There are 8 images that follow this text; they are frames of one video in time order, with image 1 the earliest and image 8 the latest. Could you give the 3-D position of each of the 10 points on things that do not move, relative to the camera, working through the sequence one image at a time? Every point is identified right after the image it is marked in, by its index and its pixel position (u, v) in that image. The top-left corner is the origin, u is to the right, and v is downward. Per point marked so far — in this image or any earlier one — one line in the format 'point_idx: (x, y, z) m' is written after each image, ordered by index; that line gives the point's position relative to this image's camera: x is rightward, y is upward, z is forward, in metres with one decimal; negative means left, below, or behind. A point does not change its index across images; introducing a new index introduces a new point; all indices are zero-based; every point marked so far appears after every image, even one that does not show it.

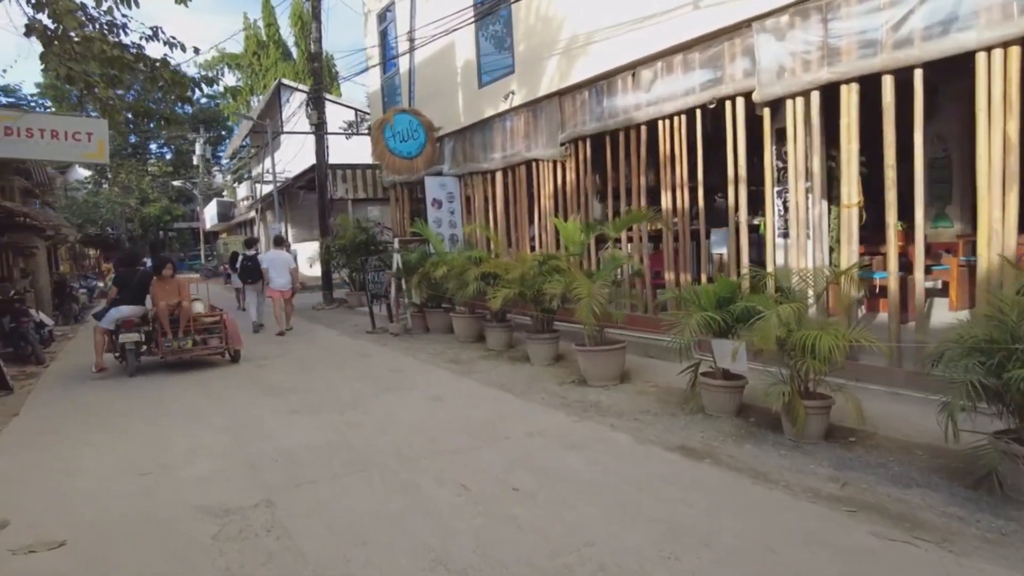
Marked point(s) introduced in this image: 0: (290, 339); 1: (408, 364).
0: (-4.0, -0.9, +12.0) m
1: (-1.4, -1.1, +9.1) m
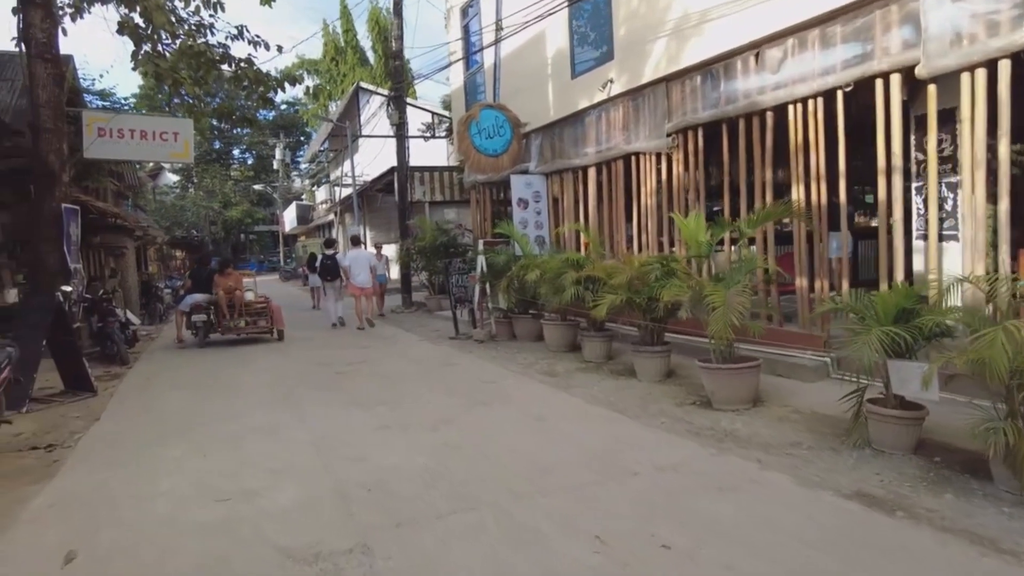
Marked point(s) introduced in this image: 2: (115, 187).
0: (-2.5, -1.0, +11.5) m
1: (-0.1, -1.1, +8.3) m
2: (-10.0, +2.6, +16.5) m
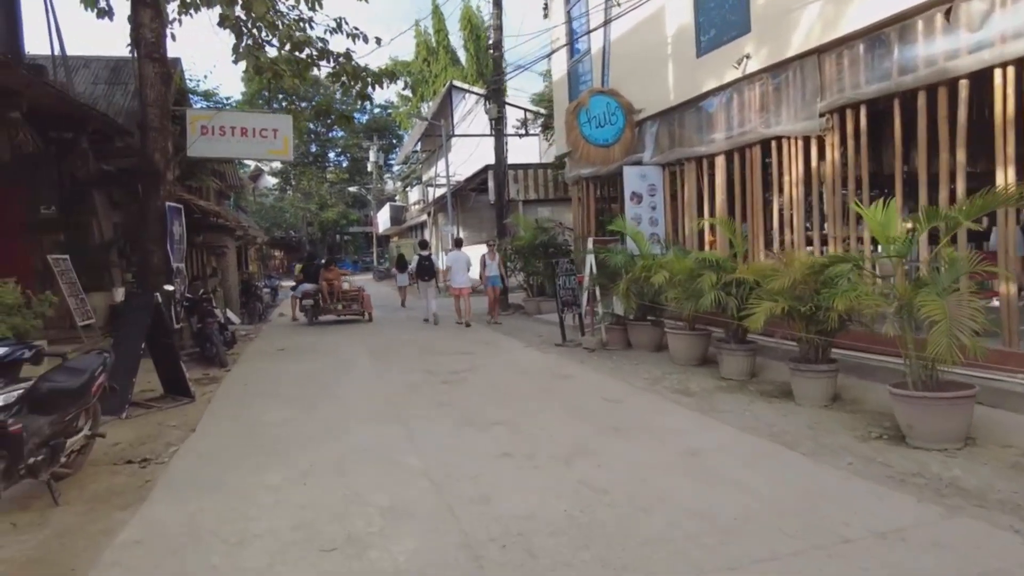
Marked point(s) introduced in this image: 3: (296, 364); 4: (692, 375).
0: (-0.6, -1.0, +10.7) m
1: (+1.3, -1.2, +7.3) m
2: (-7.4, +2.6, +16.6) m
3: (-3.3, -1.1, +10.0) m
4: (+2.2, -1.1, +8.0) m
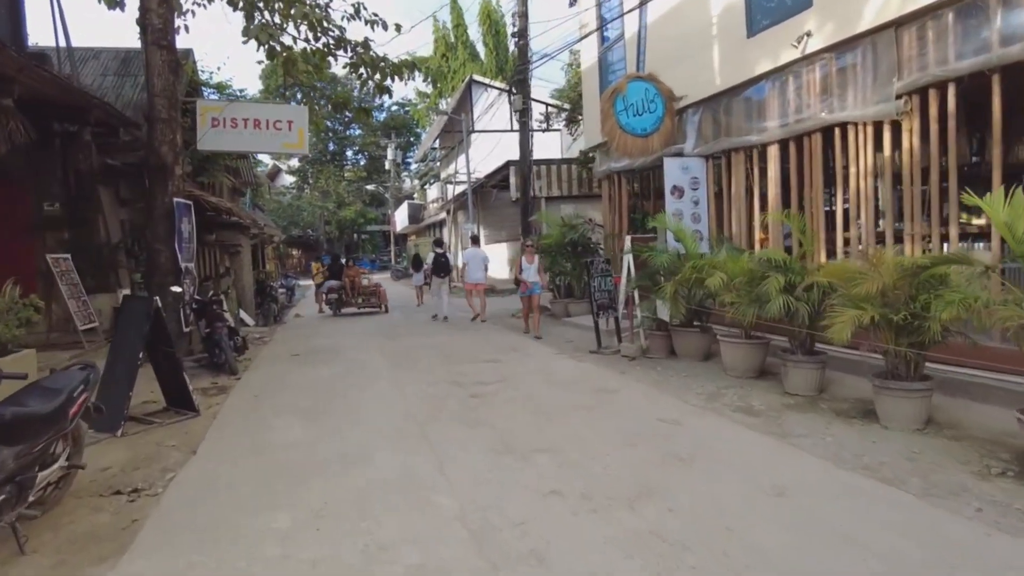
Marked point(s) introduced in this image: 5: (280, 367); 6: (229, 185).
0: (-0.2, -1.0, +9.9) m
1: (+1.7, -1.2, +6.4) m
2: (-6.8, +2.6, +16.0) m
3: (-2.8, -1.2, +9.2) m
4: (+2.6, -1.1, +7.1) m
5: (-3.4, -1.2, +9.7) m
6: (-7.0, +2.5, +16.3) m
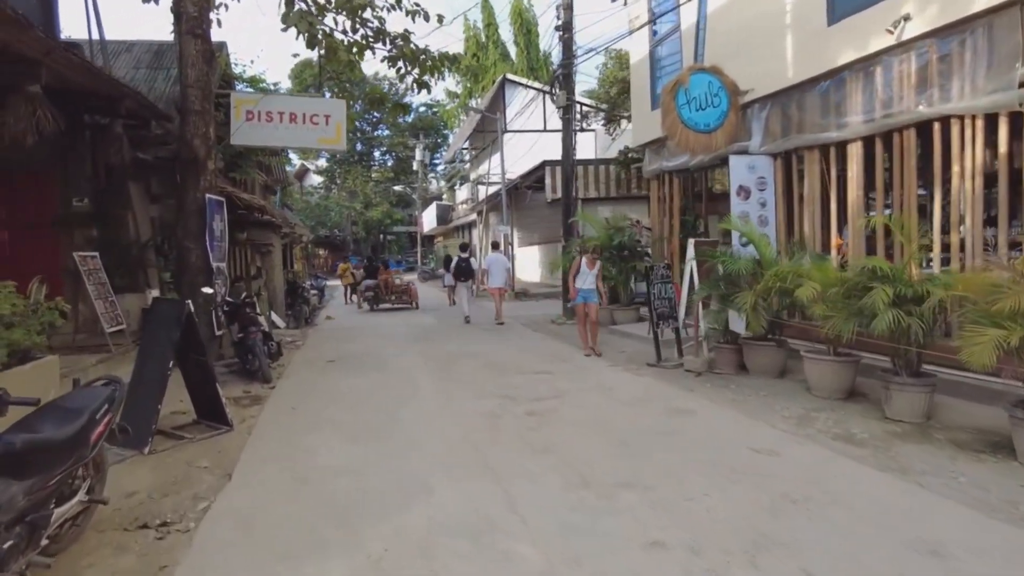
0: (+0.6, -1.1, +9.2) m
1: (+2.3, -1.3, +5.7) m
2: (-5.9, +2.6, +15.5) m
3: (-2.1, -1.2, +8.6) m
4: (+3.2, -1.2, +6.3) m
5: (-2.7, -1.2, +9.1) m
6: (-6.0, +2.5, +15.8) m
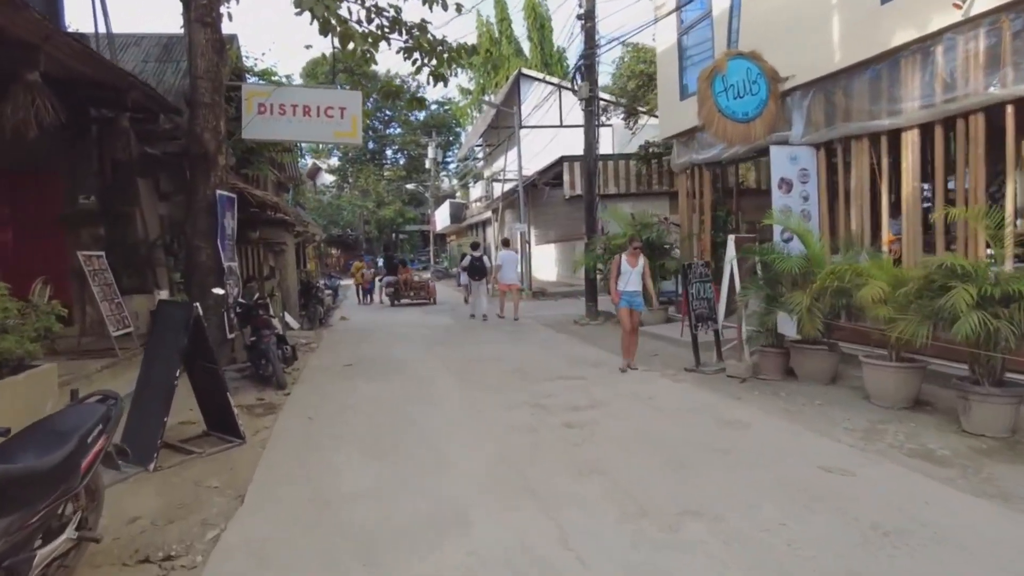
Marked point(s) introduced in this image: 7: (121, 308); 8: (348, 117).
0: (+0.9, -1.1, +8.6) m
1: (+2.6, -1.3, +5.1) m
2: (-5.4, +2.6, +15.0) m
3: (-1.8, -1.2, +8.1) m
4: (+3.5, -1.2, +5.7) m
5: (-2.3, -1.2, +8.6) m
6: (-5.6, +2.5, +15.3) m
7: (-5.2, -0.3, +8.7) m
8: (-2.8, +2.9, +11.2) m
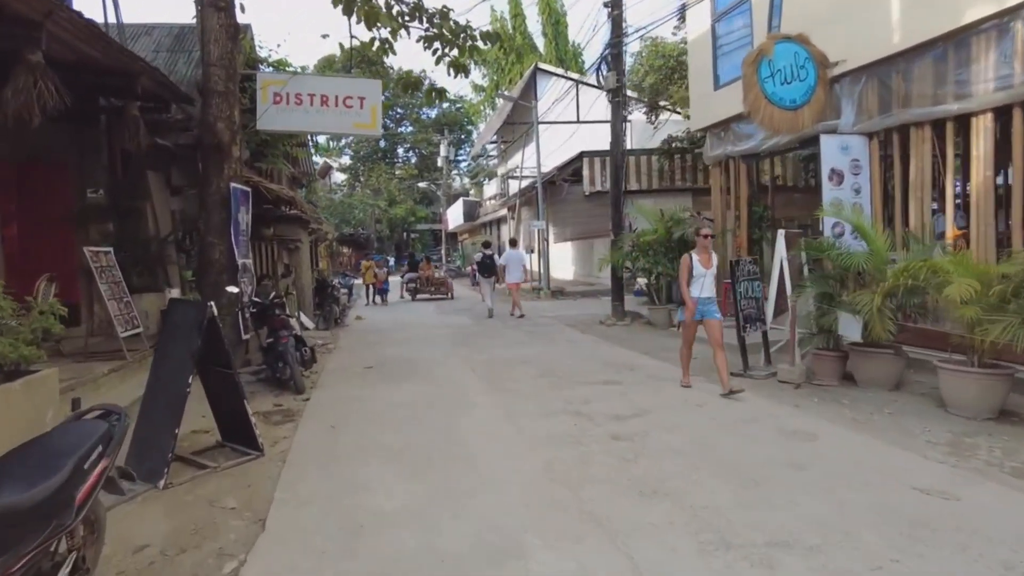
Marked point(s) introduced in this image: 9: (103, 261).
0: (+1.3, -1.1, +8.1) m
1: (+2.9, -1.3, +4.5) m
2: (-4.9, +2.6, +14.5) m
3: (-1.4, -1.2, +7.6) m
4: (+3.9, -1.2, +5.1) m
5: (-1.9, -1.2, +8.1) m
6: (-5.1, +2.6, +14.9) m
7: (-4.8, -0.2, +8.2) m
8: (-2.4, +3.0, +10.7) m
9: (-5.0, +0.3, +8.0) m
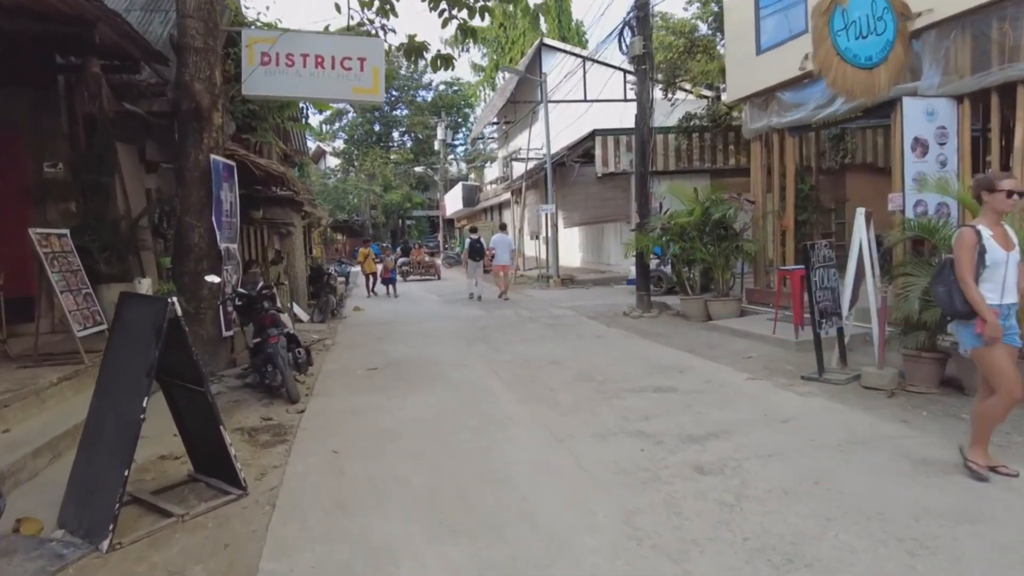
0: (+1.7, -1.0, +6.8) m
1: (+3.3, -1.2, +3.3) m
2: (-4.6, +2.8, +13.2) m
3: (-1.0, -1.1, +6.3) m
4: (+4.3, -1.1, +3.9) m
5: (-1.6, -1.1, +6.8) m
6: (-4.8, +2.8, +13.5) m
7: (-4.4, -0.1, +6.9) m
8: (-2.1, +3.1, +9.4) m
9: (-4.6, +0.4, +6.7) m
